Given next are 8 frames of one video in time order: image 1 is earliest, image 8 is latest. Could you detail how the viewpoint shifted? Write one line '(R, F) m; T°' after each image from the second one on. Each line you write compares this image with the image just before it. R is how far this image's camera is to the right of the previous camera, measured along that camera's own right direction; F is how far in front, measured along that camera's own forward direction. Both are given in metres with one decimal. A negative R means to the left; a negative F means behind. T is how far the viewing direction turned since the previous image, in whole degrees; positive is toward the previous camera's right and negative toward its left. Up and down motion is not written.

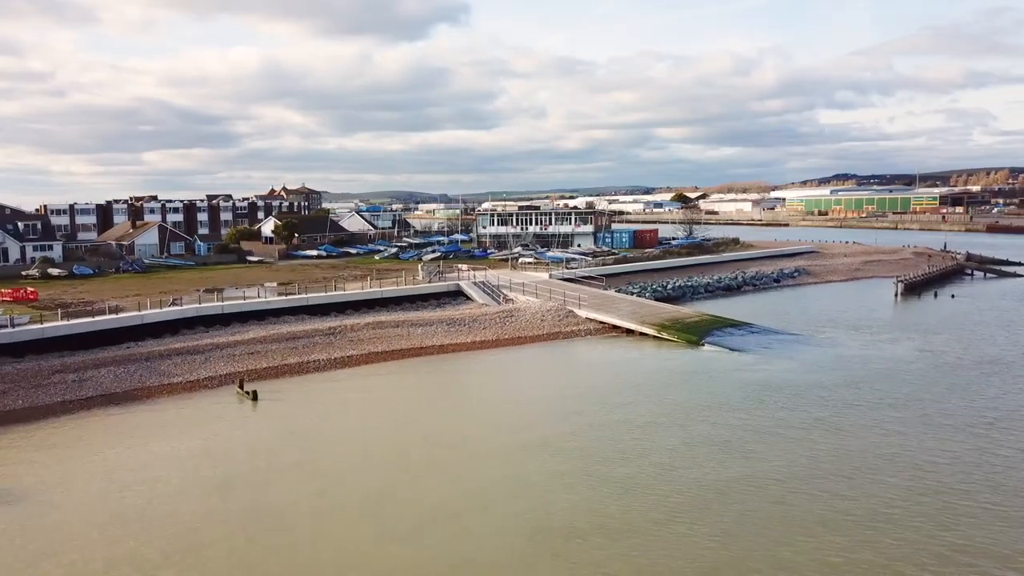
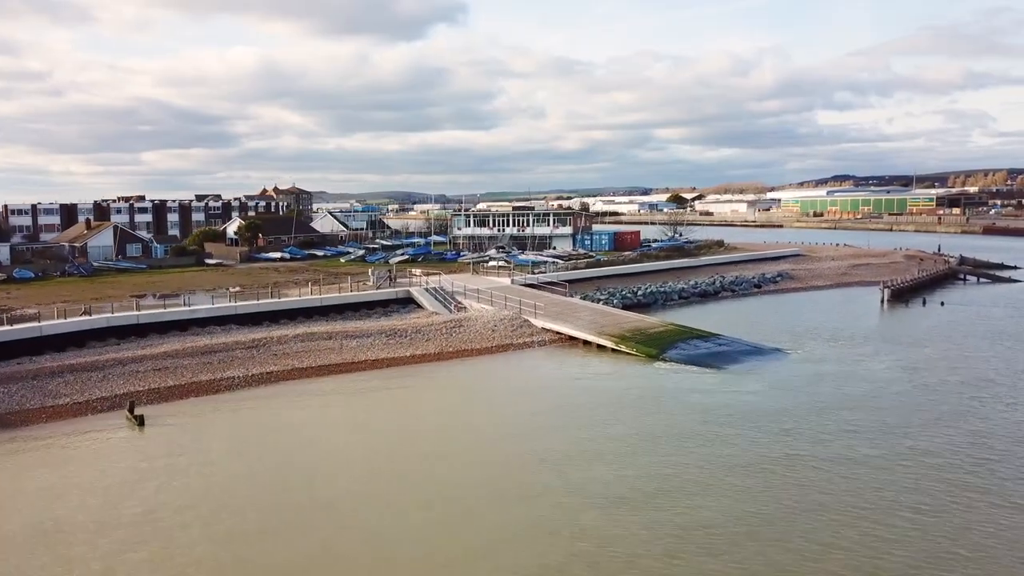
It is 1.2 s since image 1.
(+1.6, +2.1) m; 0°
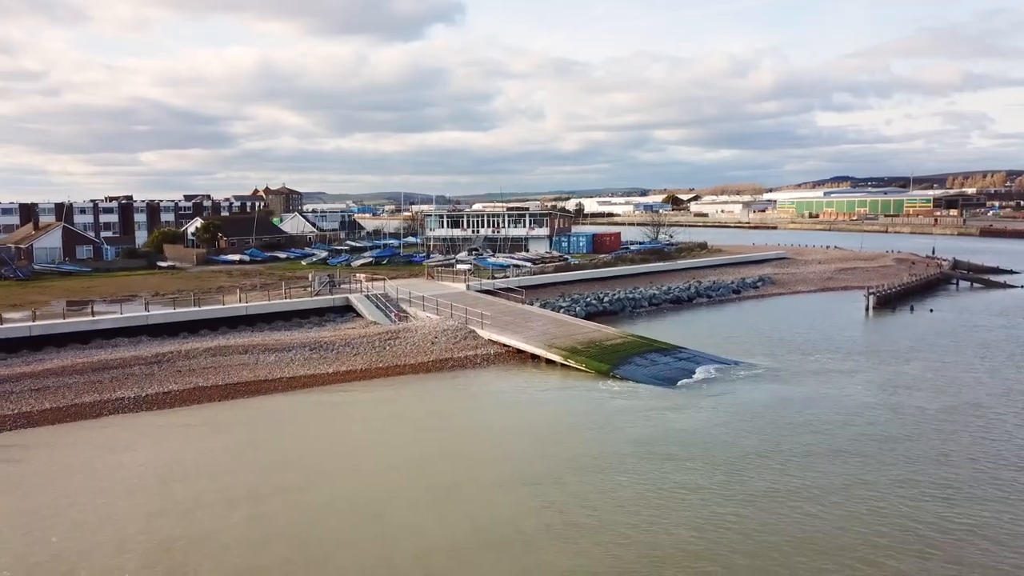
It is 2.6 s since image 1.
(+1.6, +2.2) m; 0°
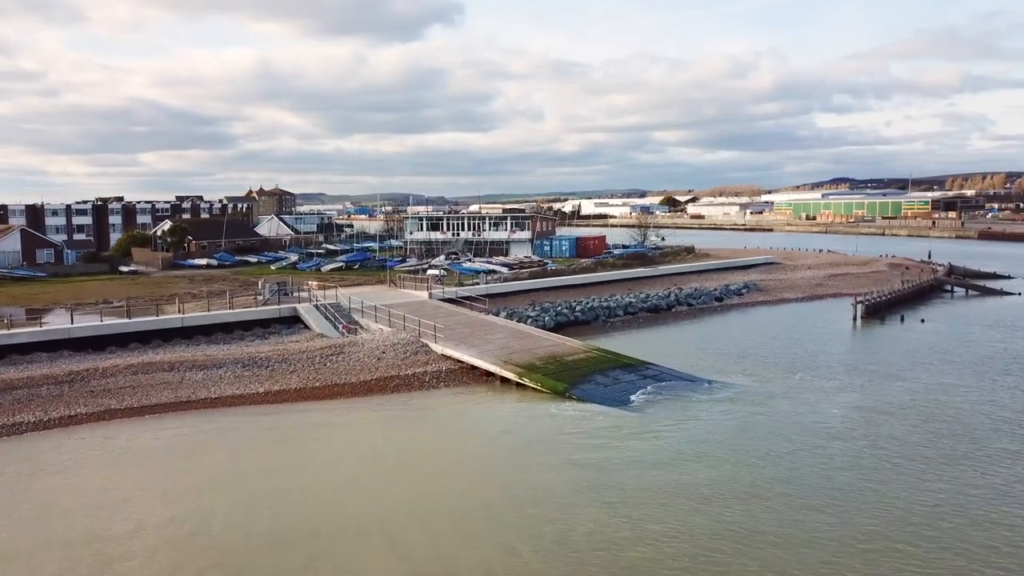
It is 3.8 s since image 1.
(+1.2, +1.6) m; 0°
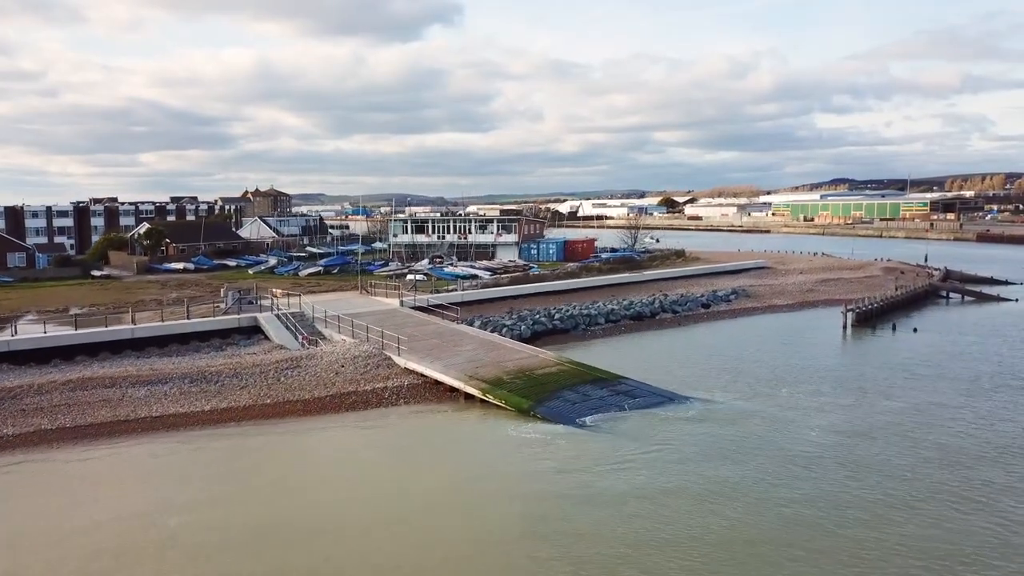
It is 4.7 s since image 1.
(+0.8, +1.1) m; 0°
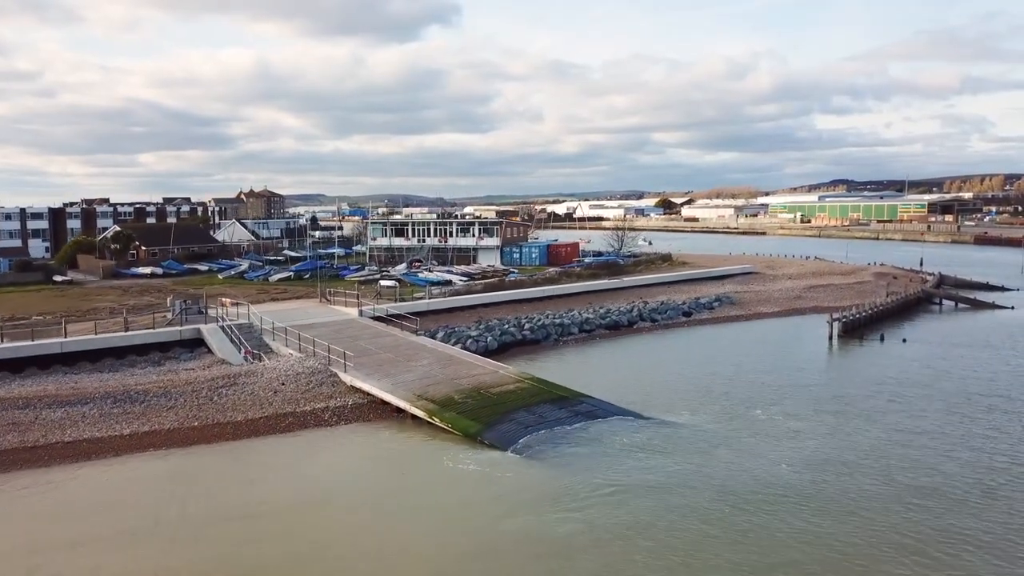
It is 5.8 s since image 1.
(+1.1, +1.3) m; 0°
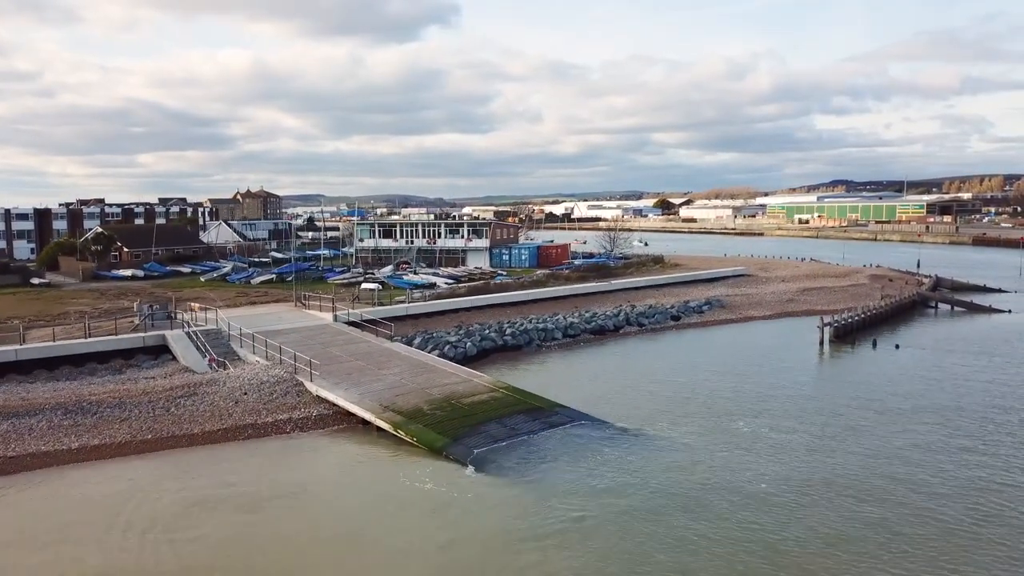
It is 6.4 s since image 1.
(+0.6, +0.7) m; 0°
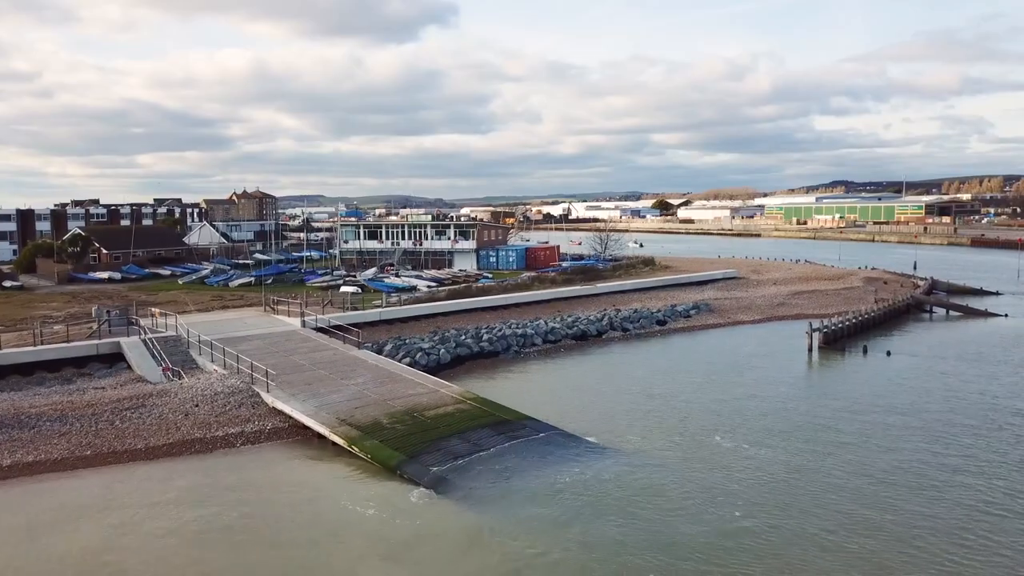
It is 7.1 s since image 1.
(+0.7, +0.9) m; 0°
